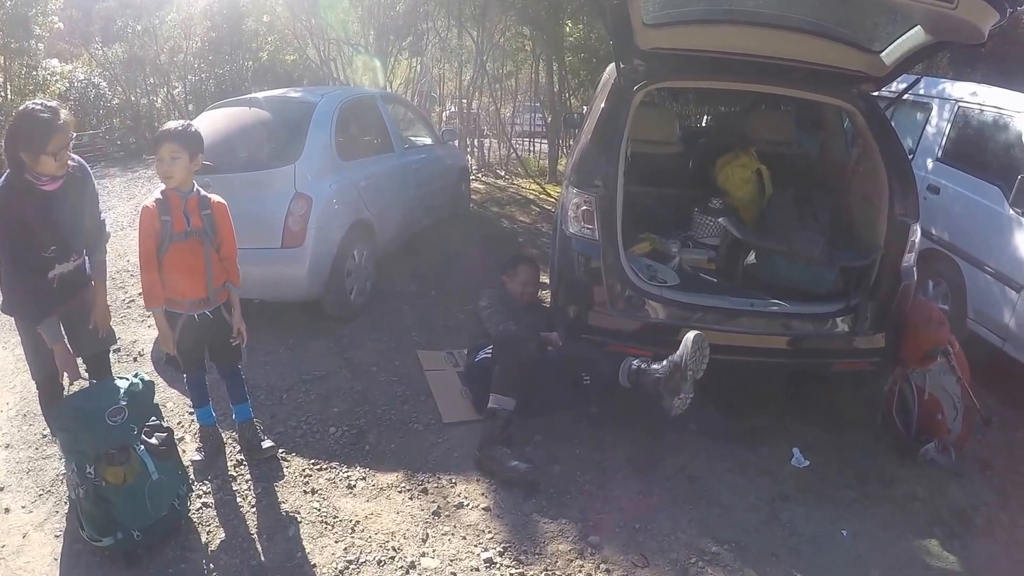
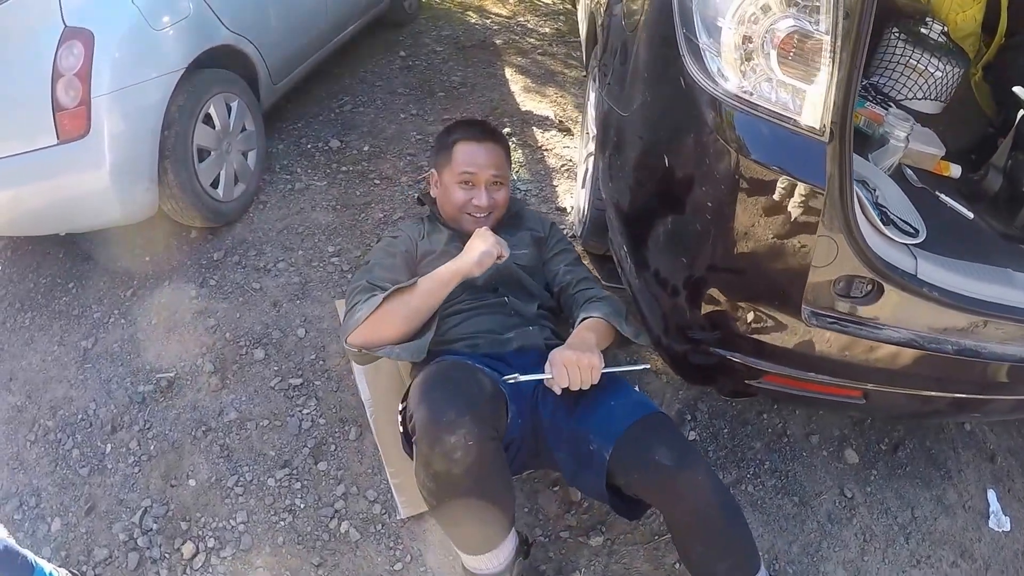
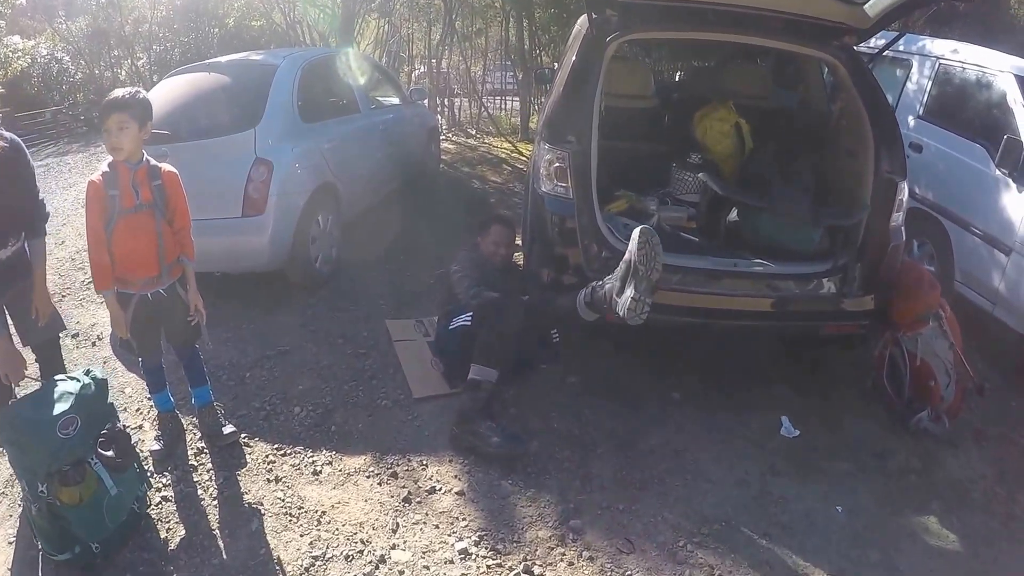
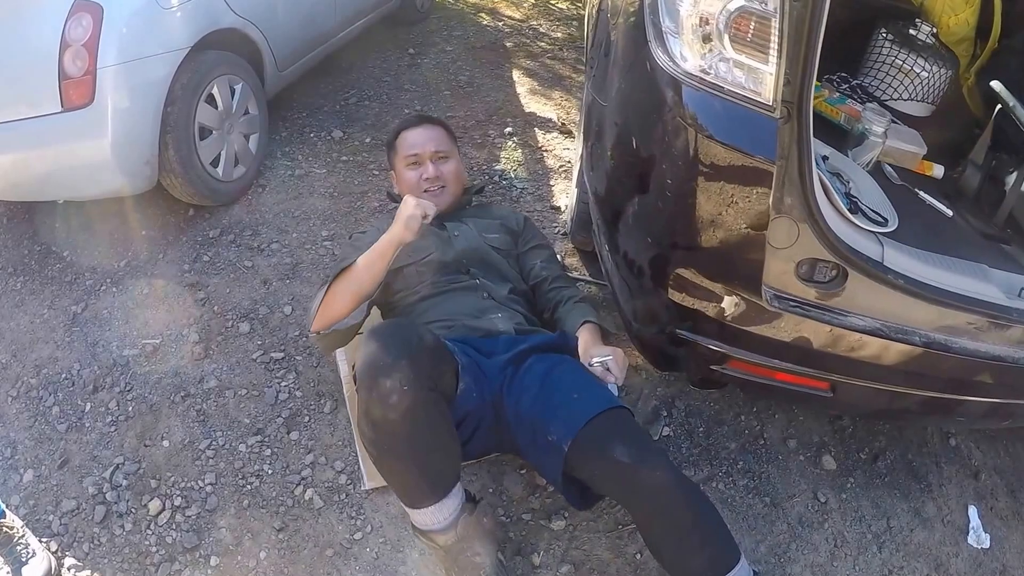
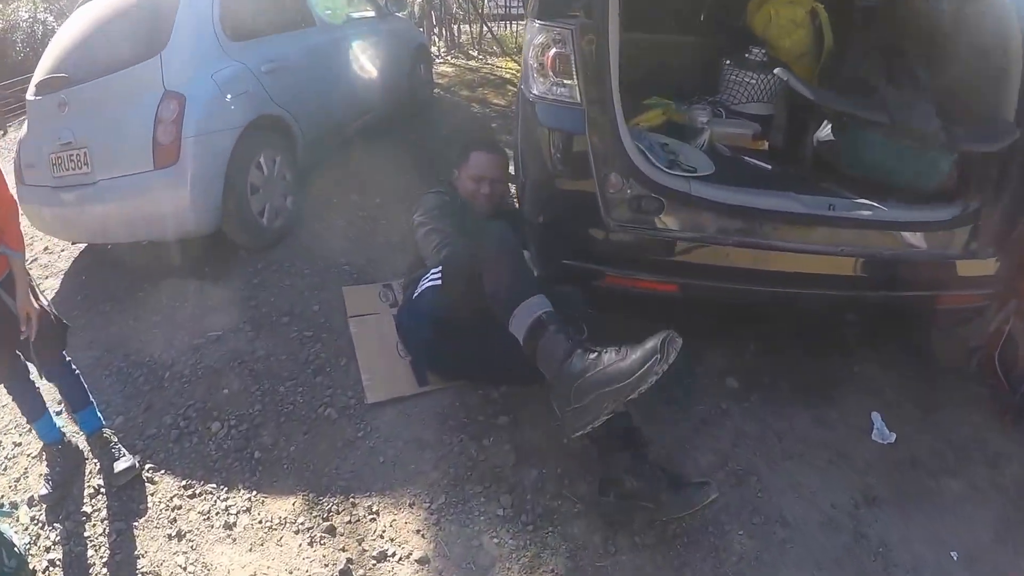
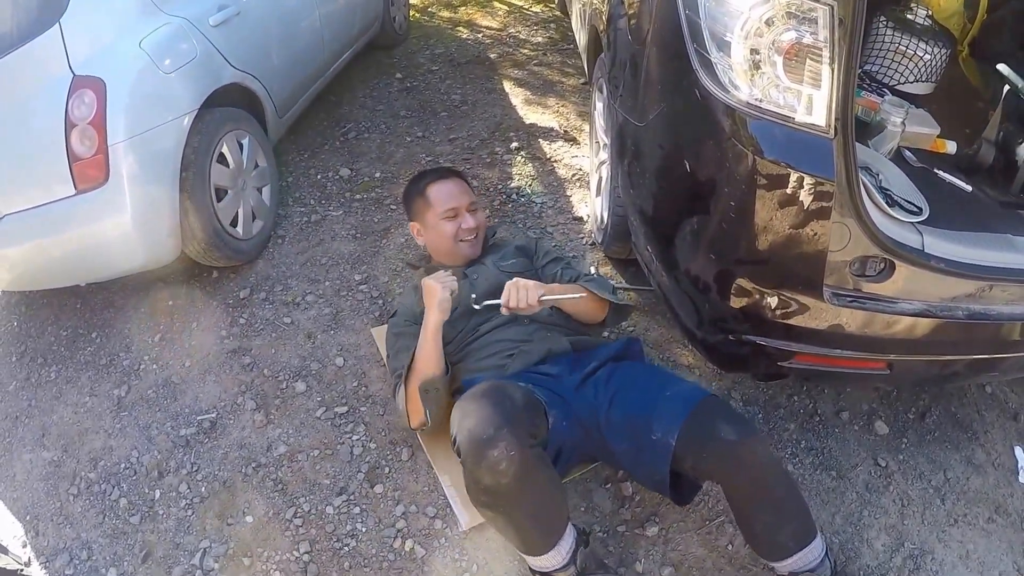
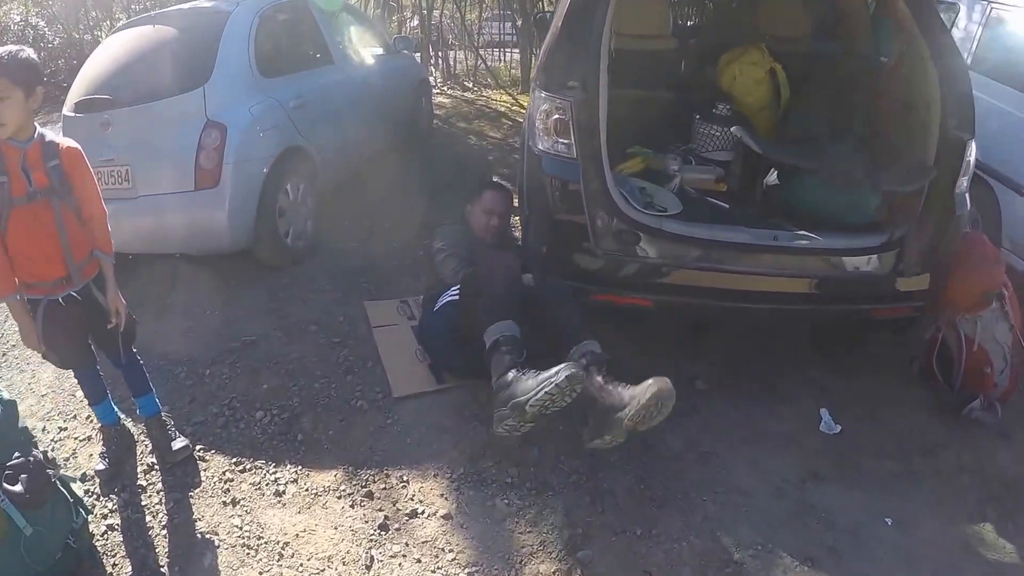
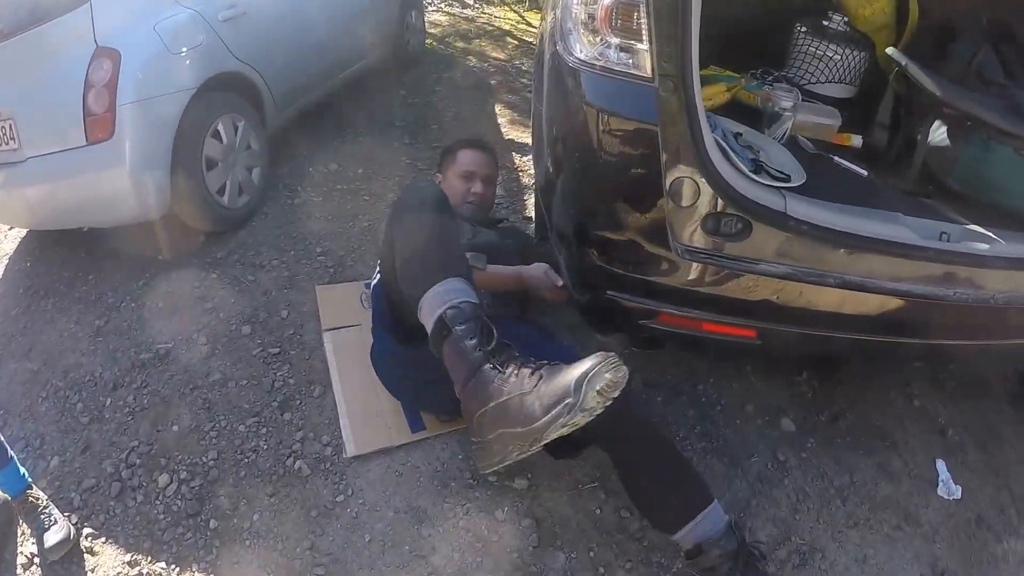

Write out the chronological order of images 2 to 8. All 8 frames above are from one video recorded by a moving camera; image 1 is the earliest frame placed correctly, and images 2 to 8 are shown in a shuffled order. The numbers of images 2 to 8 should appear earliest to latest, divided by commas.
3, 7, 5, 8, 4, 2, 6
